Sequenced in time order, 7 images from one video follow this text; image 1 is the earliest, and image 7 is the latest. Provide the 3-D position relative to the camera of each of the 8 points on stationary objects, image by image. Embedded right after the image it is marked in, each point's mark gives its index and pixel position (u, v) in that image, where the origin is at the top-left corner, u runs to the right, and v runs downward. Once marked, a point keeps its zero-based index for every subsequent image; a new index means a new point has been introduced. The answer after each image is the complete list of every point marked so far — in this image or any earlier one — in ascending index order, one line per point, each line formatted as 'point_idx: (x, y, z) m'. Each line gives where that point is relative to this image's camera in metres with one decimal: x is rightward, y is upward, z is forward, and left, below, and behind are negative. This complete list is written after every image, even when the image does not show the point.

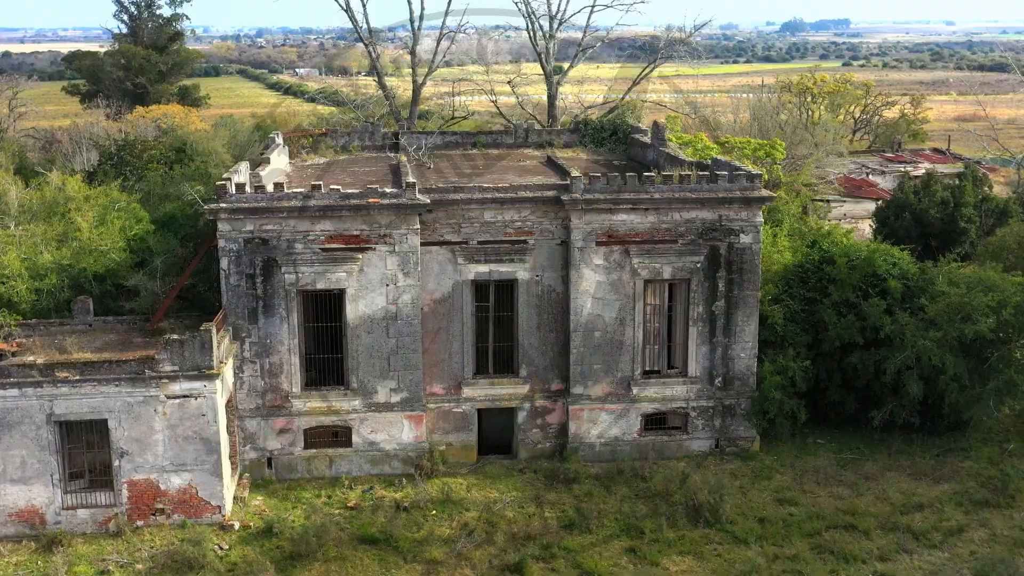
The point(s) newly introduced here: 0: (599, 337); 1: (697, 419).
0: (+1.4, -0.8, +18.1) m
1: (+3.0, -2.1, +18.5) m
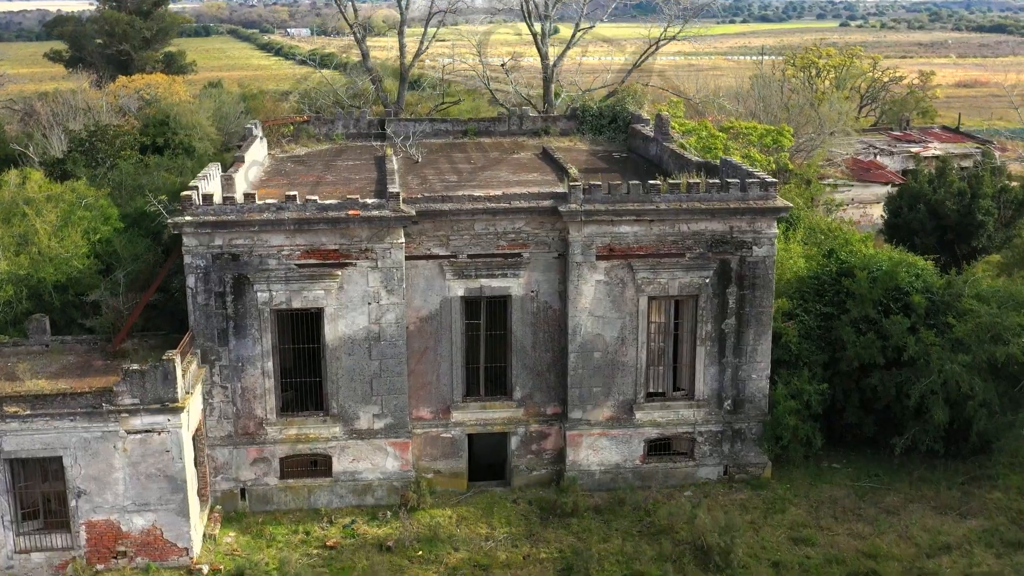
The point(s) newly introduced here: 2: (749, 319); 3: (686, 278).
0: (+1.3, -1.0, +16.7) m
1: (+2.9, -2.3, +17.2) m
2: (+3.4, -0.4, +16.7) m
3: (+2.5, +0.1, +16.5) m
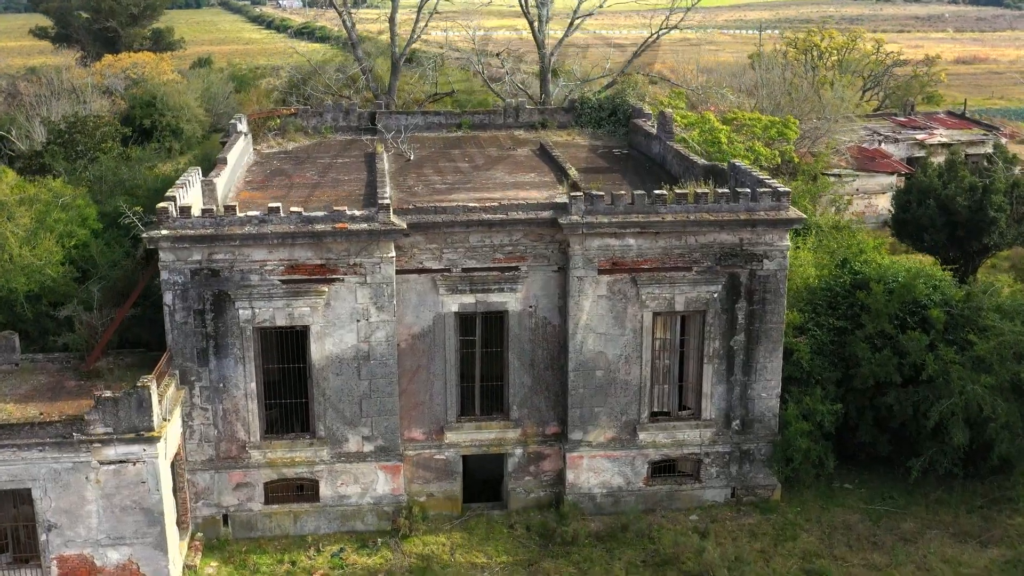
0: (+1.2, -1.2, +15.9) m
1: (+2.8, -2.5, +16.4) m
2: (+3.4, -0.7, +15.9) m
3: (+2.5, -0.1, +15.6) m
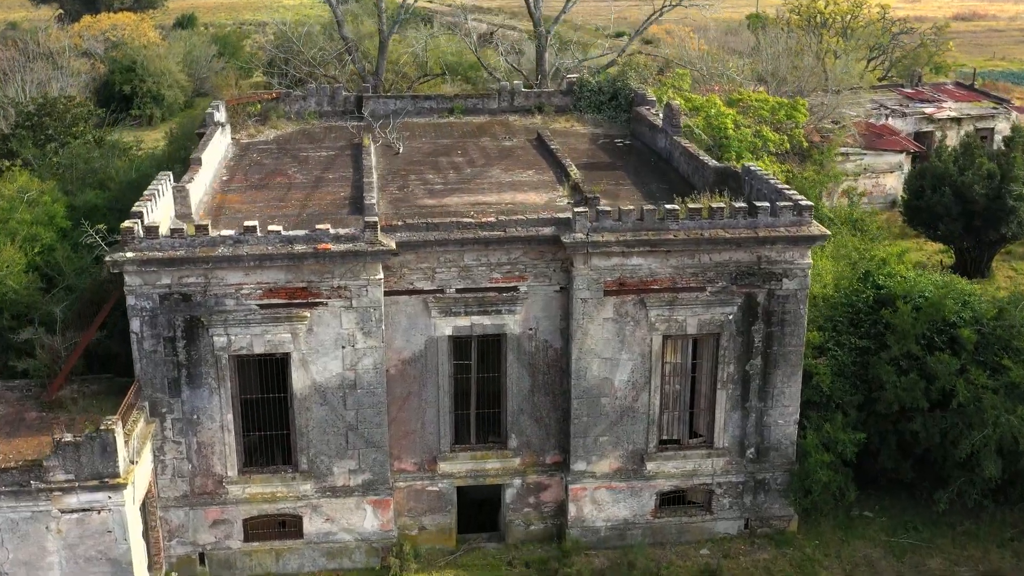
0: (+1.2, -1.5, +14.7) m
1: (+2.8, -2.8, +15.3) m
2: (+3.4, -0.9, +14.7) m
3: (+2.4, -0.3, +14.4) m
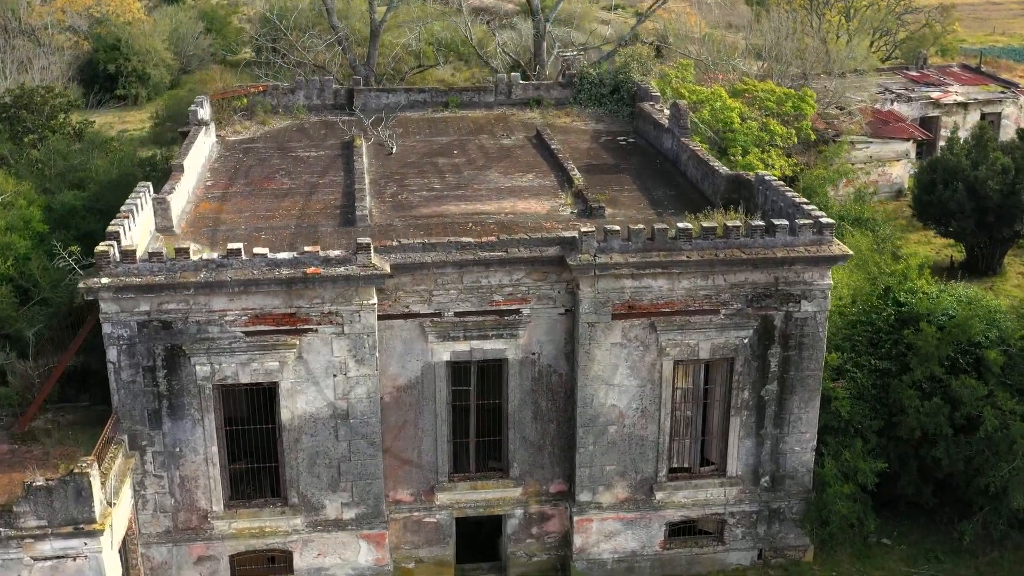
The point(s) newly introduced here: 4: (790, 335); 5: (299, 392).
0: (+1.2, -1.8, +13.9) m
1: (+2.8, -3.0, +14.5) m
2: (+3.4, -1.2, +13.9) m
3: (+2.5, -0.6, +13.6) m
4: (+3.3, -0.6, +13.7) m
5: (-2.5, -1.2, +13.2) m
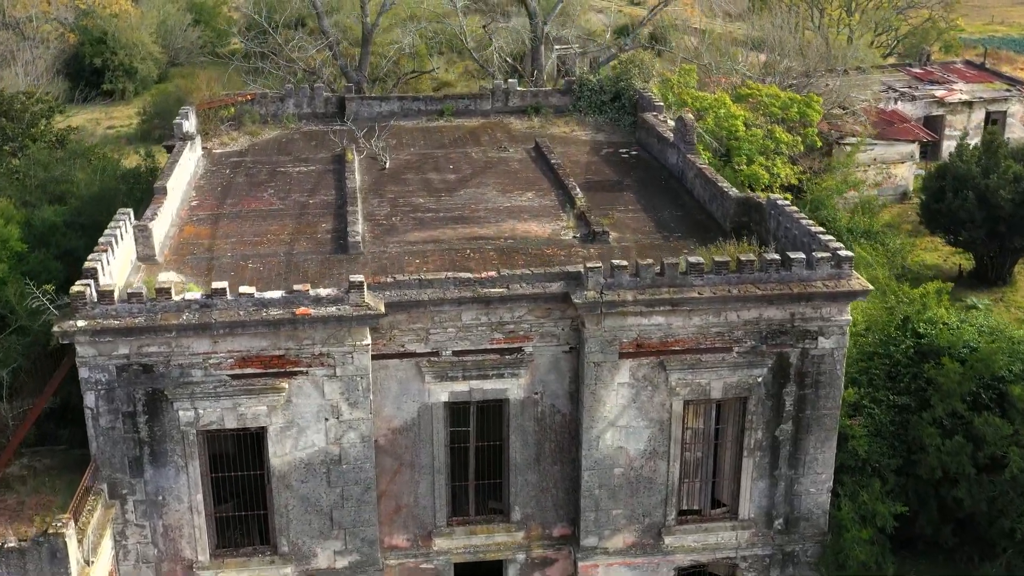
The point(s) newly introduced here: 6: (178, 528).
0: (+1.3, -2.2, +13.2) m
1: (+2.9, -3.4, +13.8) m
2: (+3.4, -1.6, +13.2) m
3: (+2.5, -1.0, +12.9) m
4: (+3.3, -1.0, +13.0) m
5: (-2.4, -1.6, +12.5) m
6: (-3.7, -2.7, +12.7) m
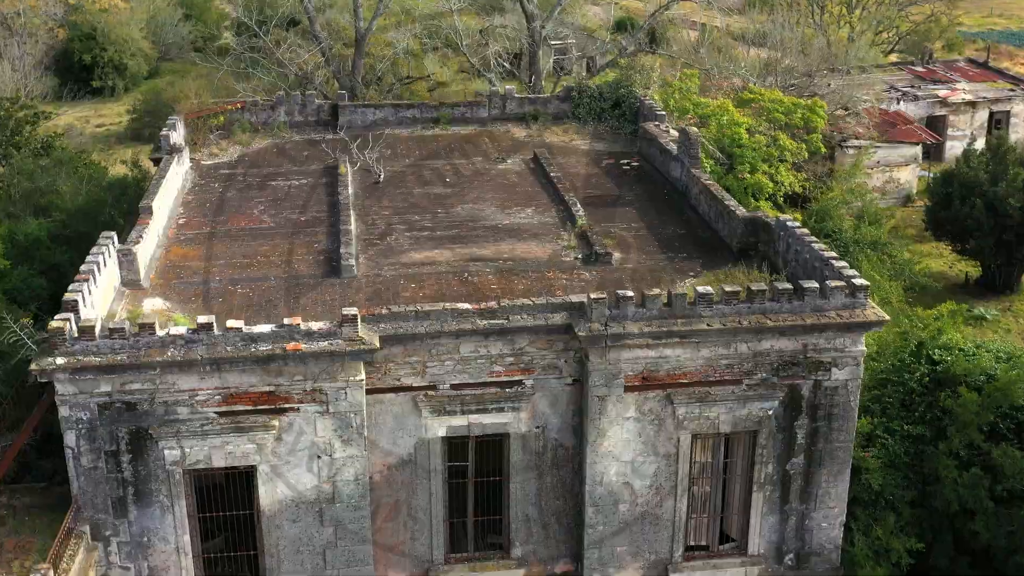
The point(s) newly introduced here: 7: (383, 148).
0: (+1.3, -2.5, +12.7) m
1: (+2.9, -3.7, +13.3) m
2: (+3.4, -1.9, +12.7) m
3: (+2.5, -1.3, +12.4) m
4: (+3.3, -1.3, +12.5) m
5: (-2.4, -1.9, +12.0) m
6: (-3.7, -3.0, +12.2) m
7: (-2.2, +2.4, +19.9) m
